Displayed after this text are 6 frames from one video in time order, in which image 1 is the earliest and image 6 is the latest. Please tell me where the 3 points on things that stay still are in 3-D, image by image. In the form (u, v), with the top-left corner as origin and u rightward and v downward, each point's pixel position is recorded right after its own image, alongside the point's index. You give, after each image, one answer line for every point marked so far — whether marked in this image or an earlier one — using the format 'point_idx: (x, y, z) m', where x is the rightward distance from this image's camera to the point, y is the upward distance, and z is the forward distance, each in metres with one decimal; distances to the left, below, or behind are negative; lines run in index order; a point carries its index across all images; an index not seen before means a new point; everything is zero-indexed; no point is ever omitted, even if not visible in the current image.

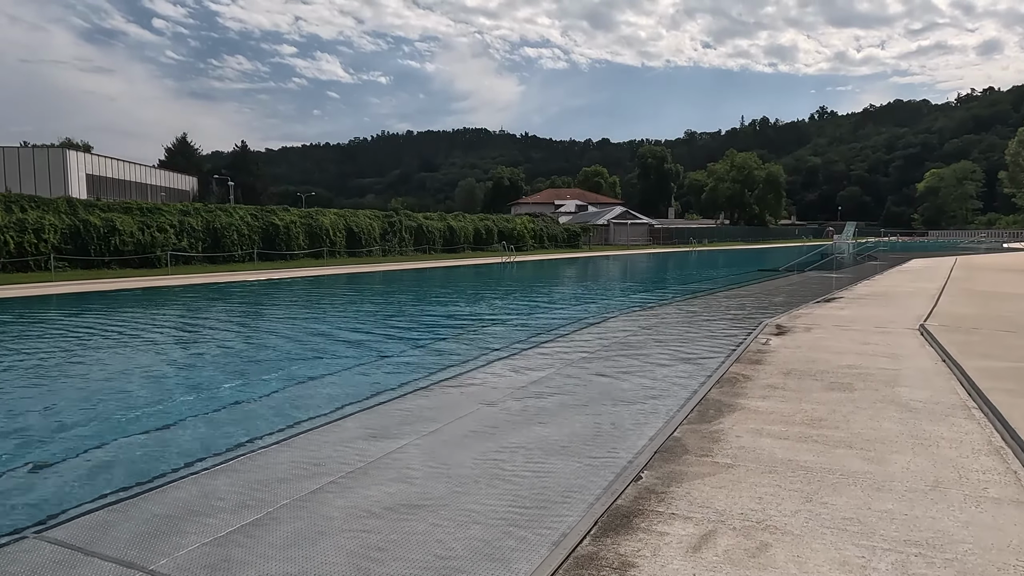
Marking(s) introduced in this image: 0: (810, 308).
0: (+3.9, -0.3, +8.8) m
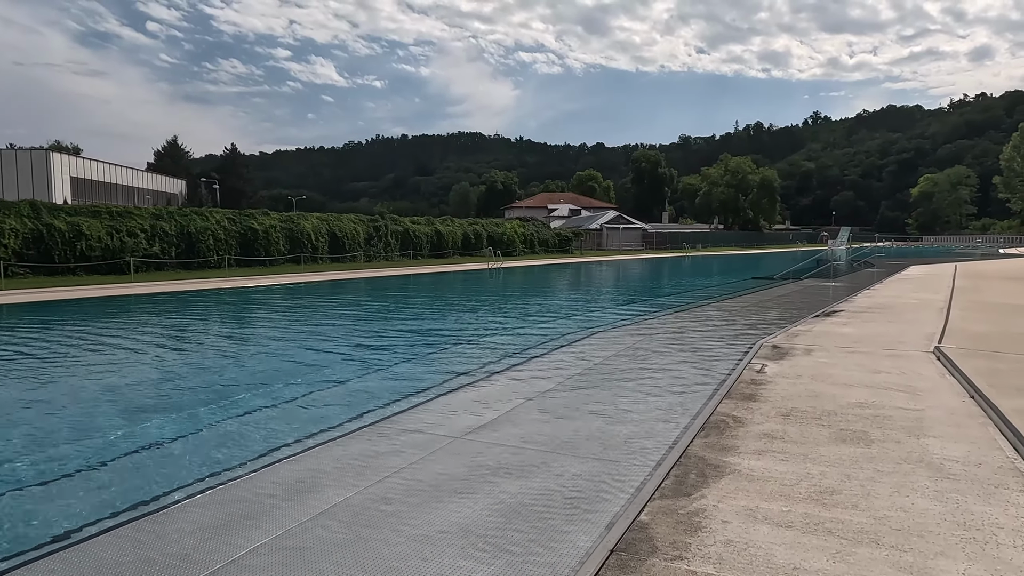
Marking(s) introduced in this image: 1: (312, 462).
0: (+3.6, -0.5, +8.0) m
1: (-1.7, -1.4, +5.5) m
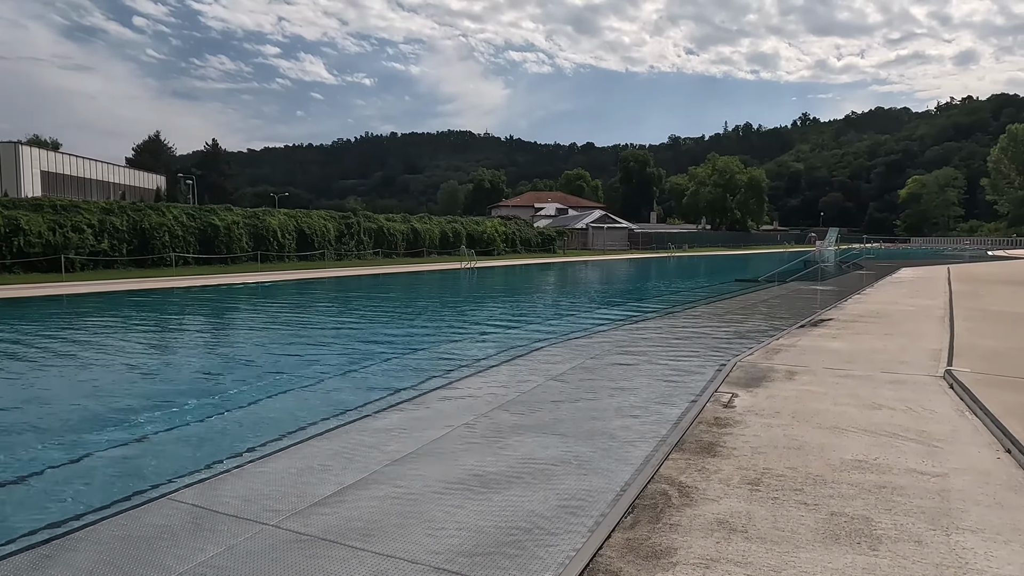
0: (+2.9, -0.5, +6.8) m
1: (-2.3, -1.5, +4.3) m
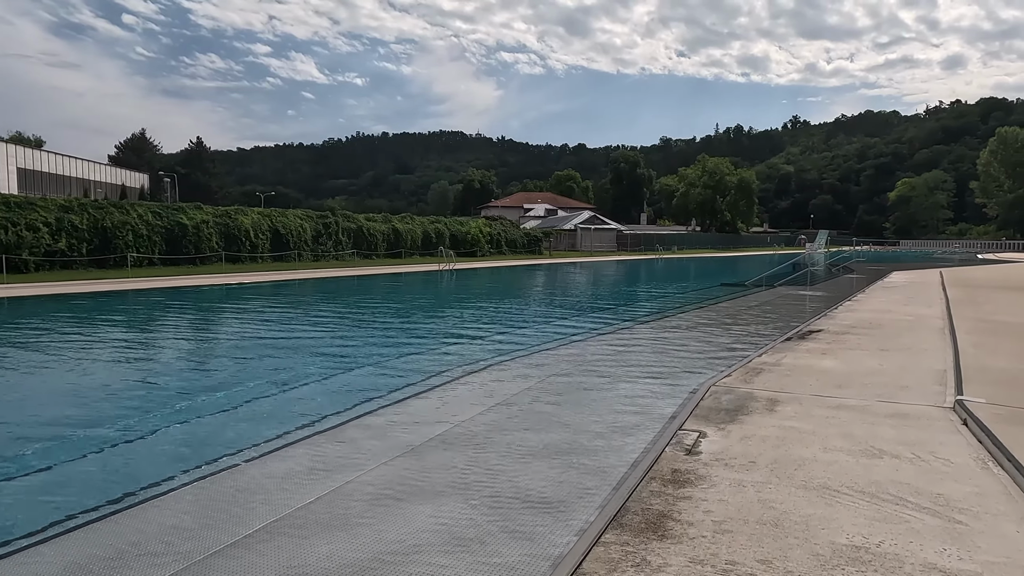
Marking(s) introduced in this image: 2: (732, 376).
0: (+2.4, -0.6, +6.1) m
1: (-2.7, -1.6, +3.4) m
2: (+1.7, -0.7, +5.1) m
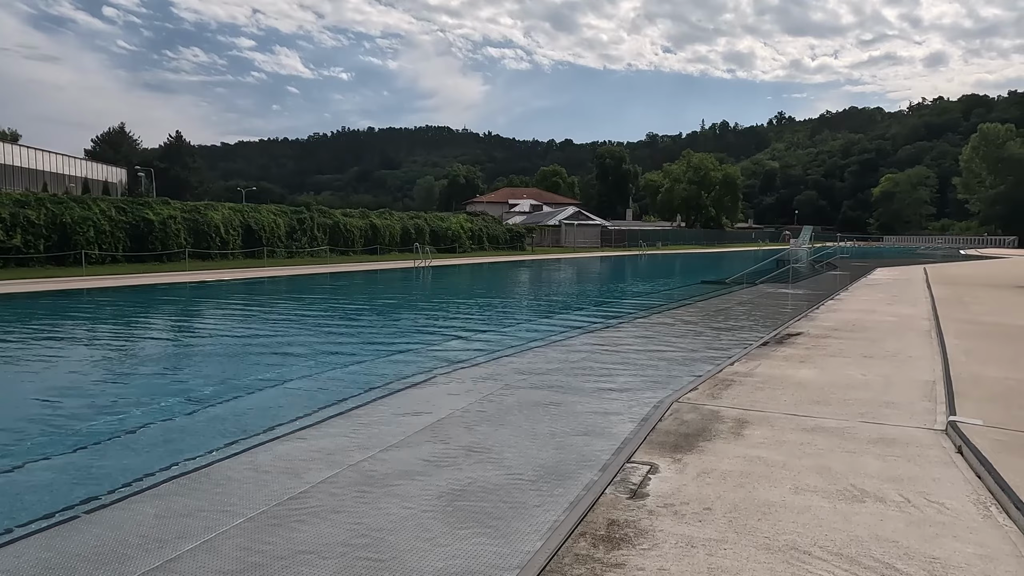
0: (+2.0, -0.6, +5.5) m
1: (-3.1, -1.6, +2.8) m
2: (+1.3, -0.7, +4.6) m
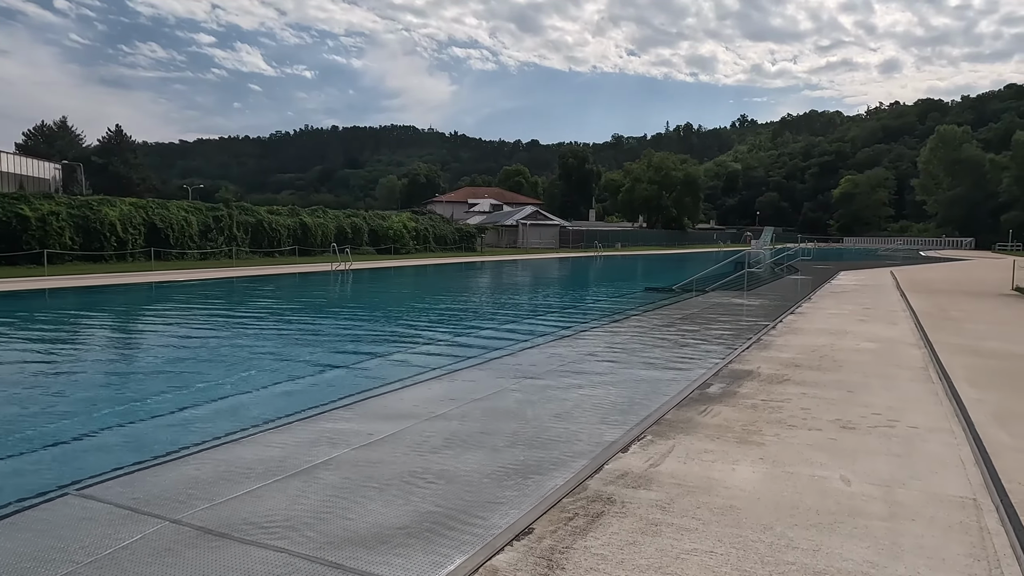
0: (+0.7, -0.8, +3.3) m
1: (-4.2, -1.8, +0.3) m
2: (+0.1, -0.9, +2.3) m
